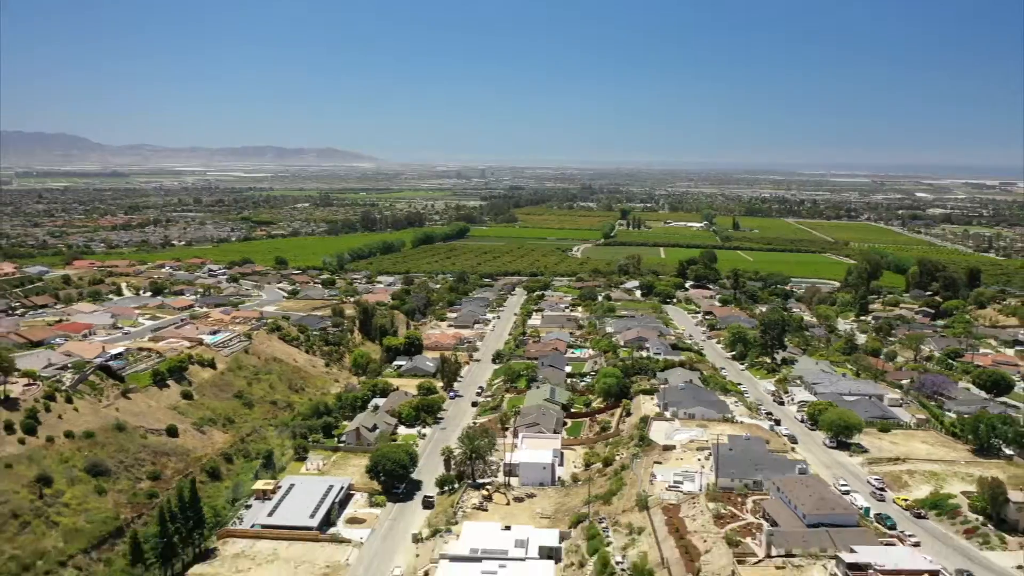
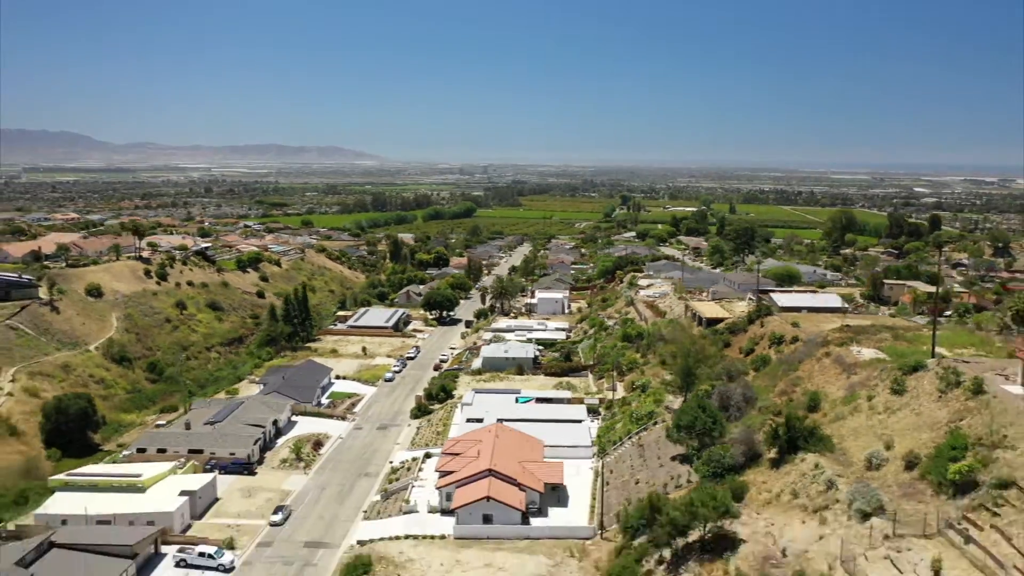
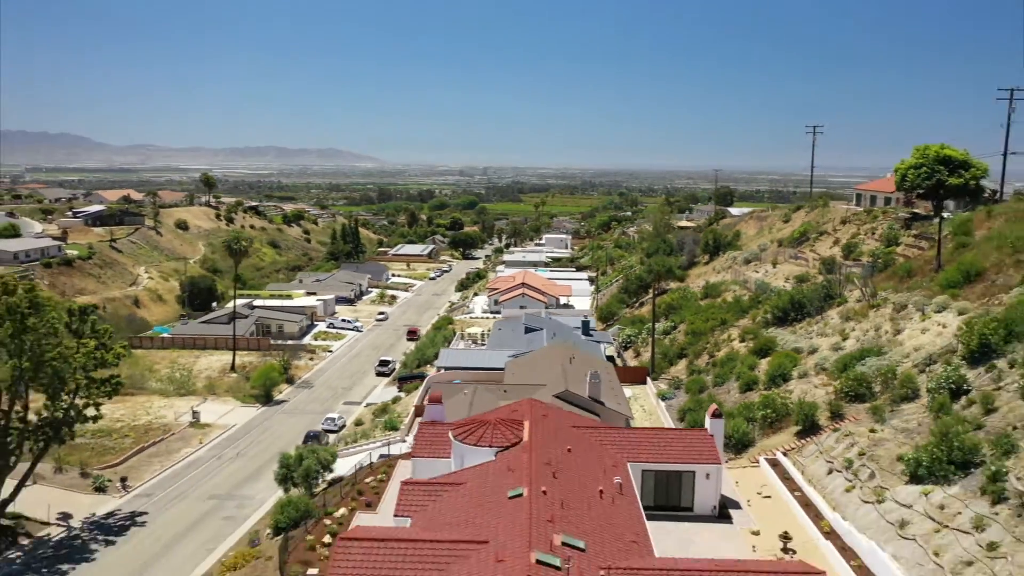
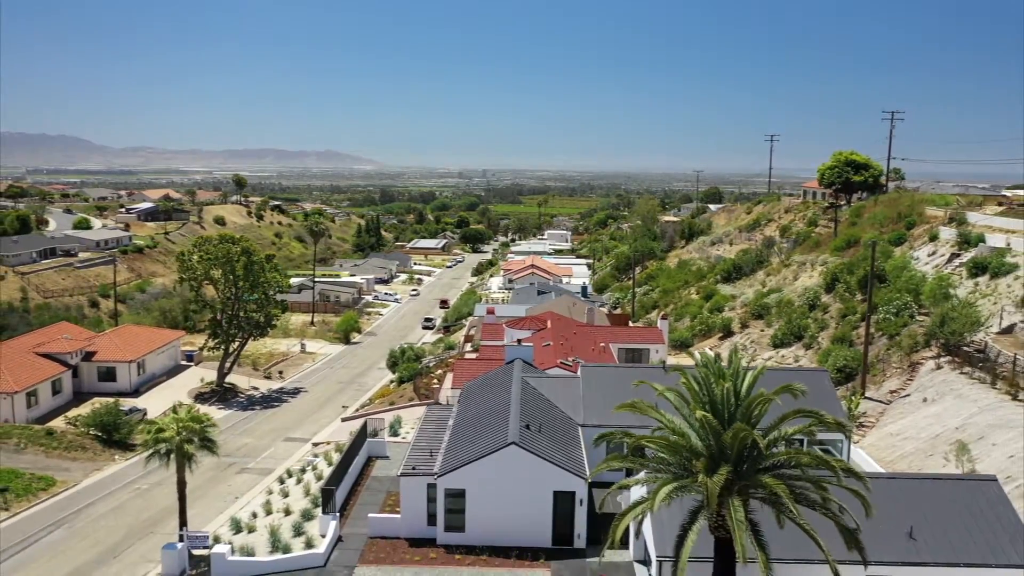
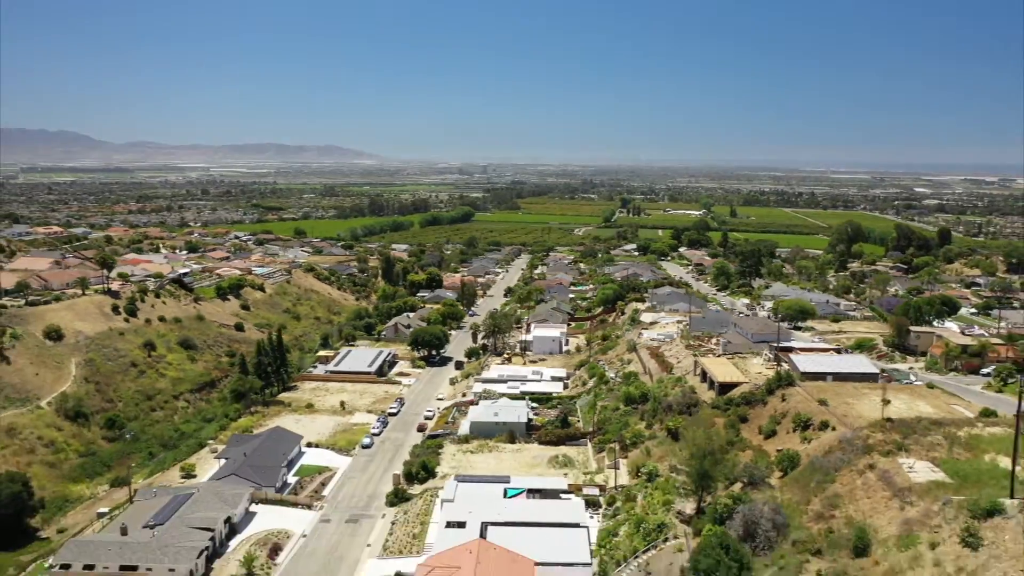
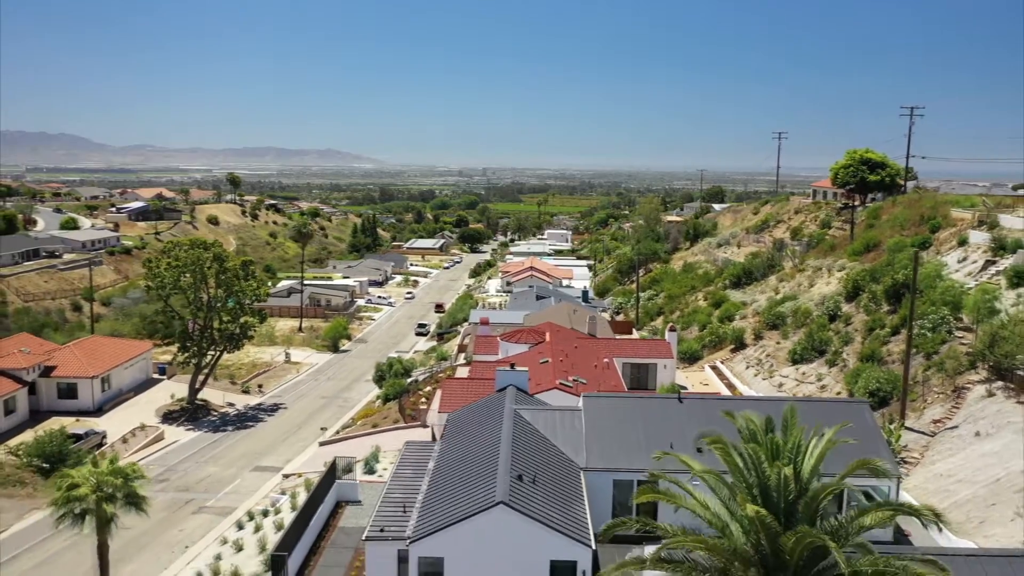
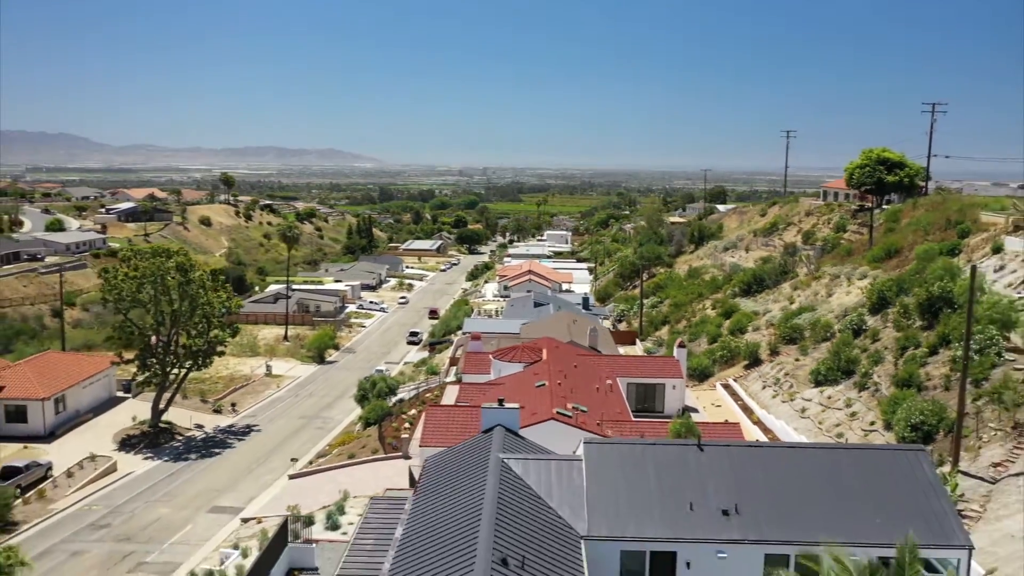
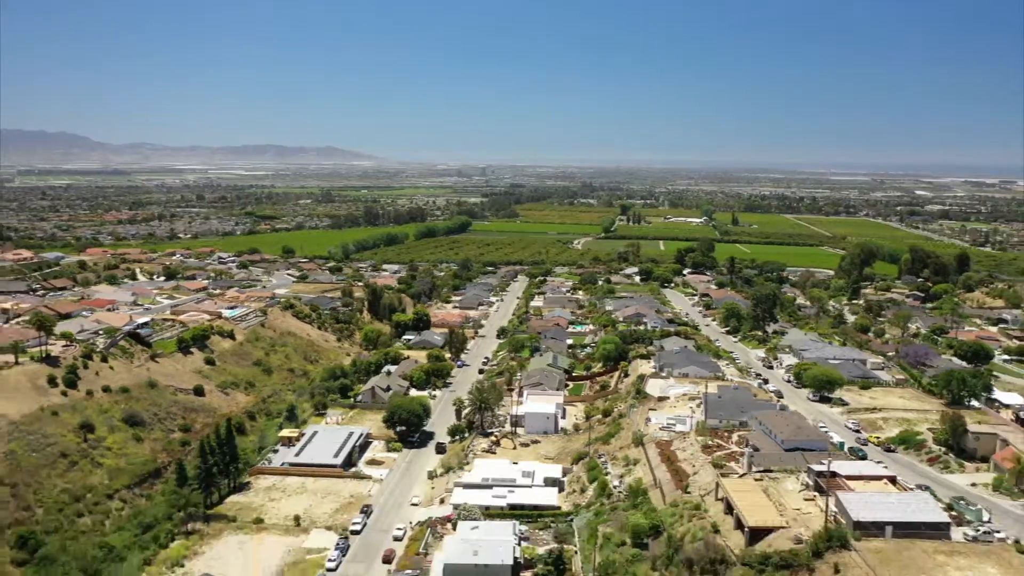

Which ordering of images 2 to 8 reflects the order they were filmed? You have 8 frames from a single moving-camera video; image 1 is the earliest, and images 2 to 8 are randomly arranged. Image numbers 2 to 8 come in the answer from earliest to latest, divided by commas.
8, 5, 2, 3, 7, 6, 4
